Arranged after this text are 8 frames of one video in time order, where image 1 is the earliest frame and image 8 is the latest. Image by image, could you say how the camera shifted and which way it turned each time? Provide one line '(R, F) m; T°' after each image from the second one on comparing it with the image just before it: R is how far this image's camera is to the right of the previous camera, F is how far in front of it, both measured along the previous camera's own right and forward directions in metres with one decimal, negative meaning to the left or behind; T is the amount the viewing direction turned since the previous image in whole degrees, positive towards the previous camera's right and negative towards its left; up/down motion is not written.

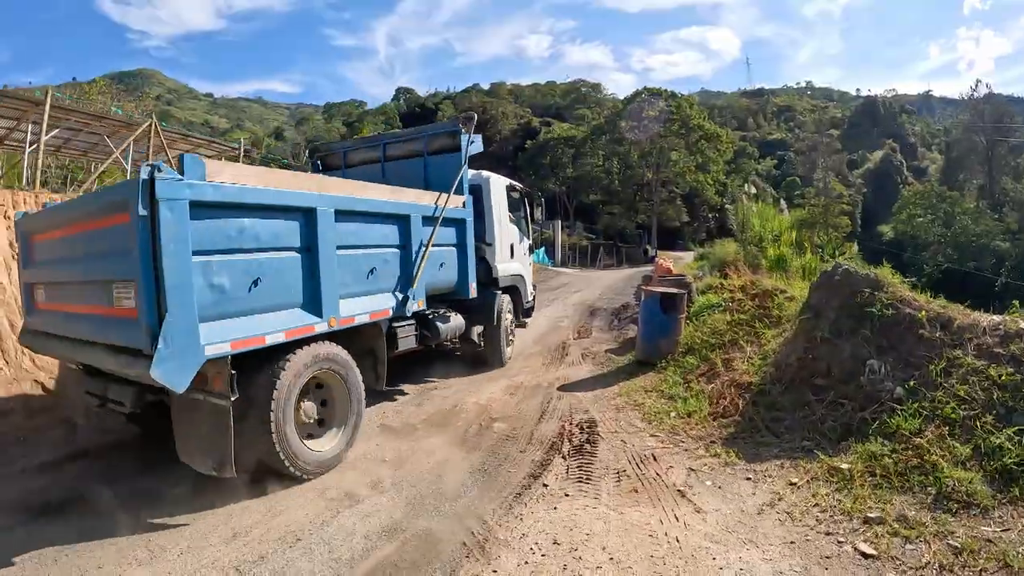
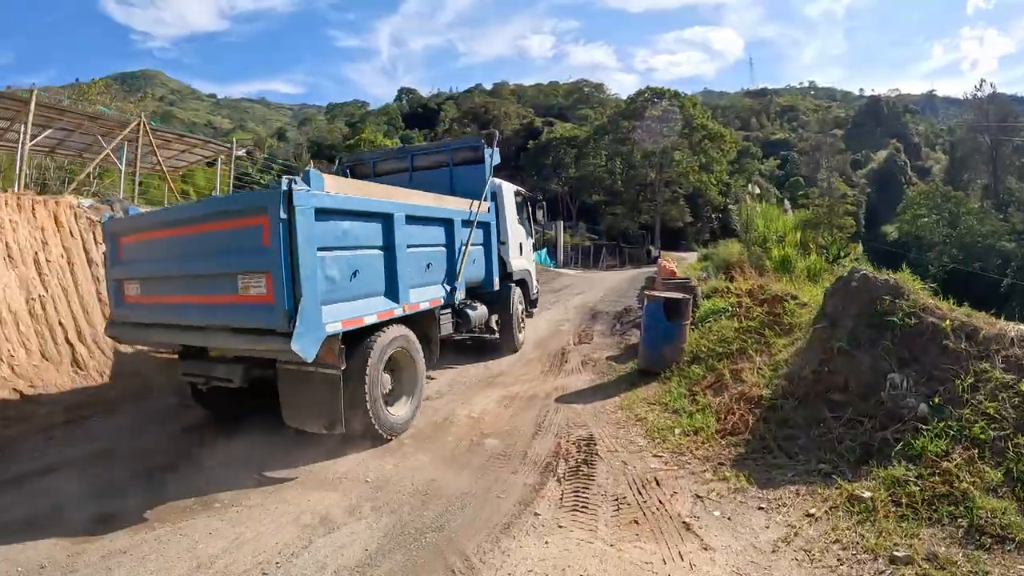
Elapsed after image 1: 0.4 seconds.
(+0.1, +0.3) m; 0°
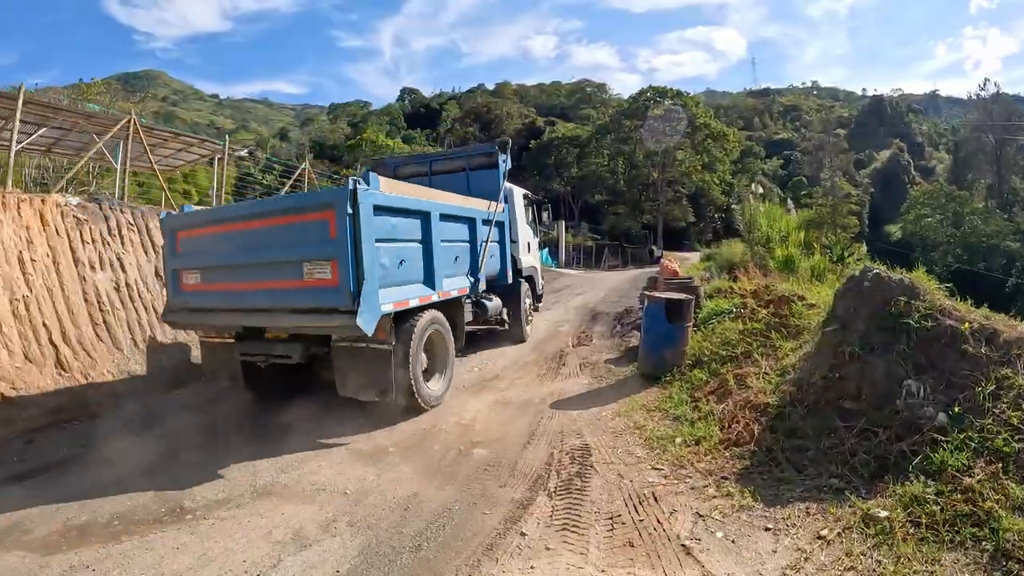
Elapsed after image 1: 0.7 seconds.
(+0.1, +0.3) m; 0°
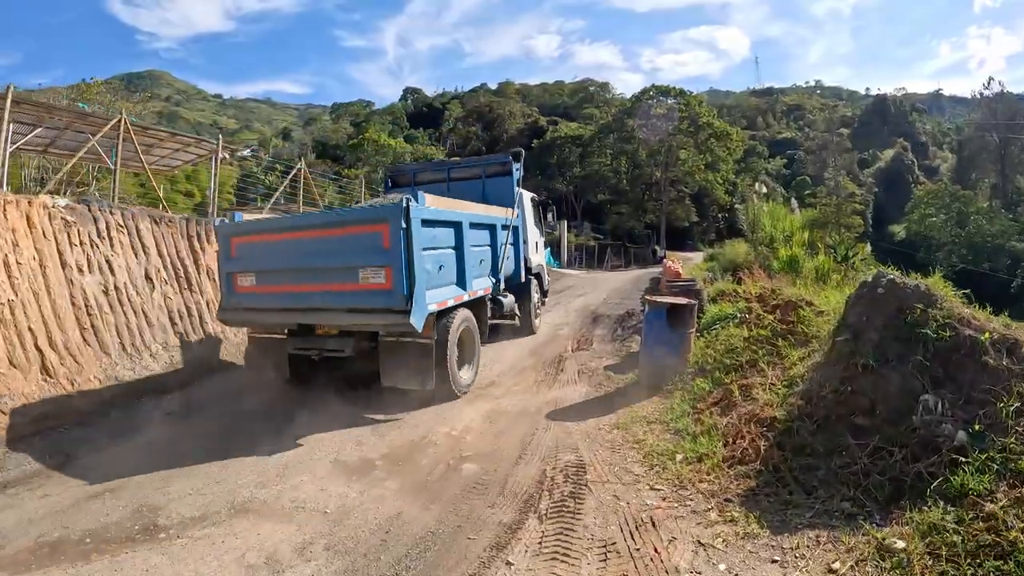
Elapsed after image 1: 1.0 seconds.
(+0.1, +0.2) m; 0°
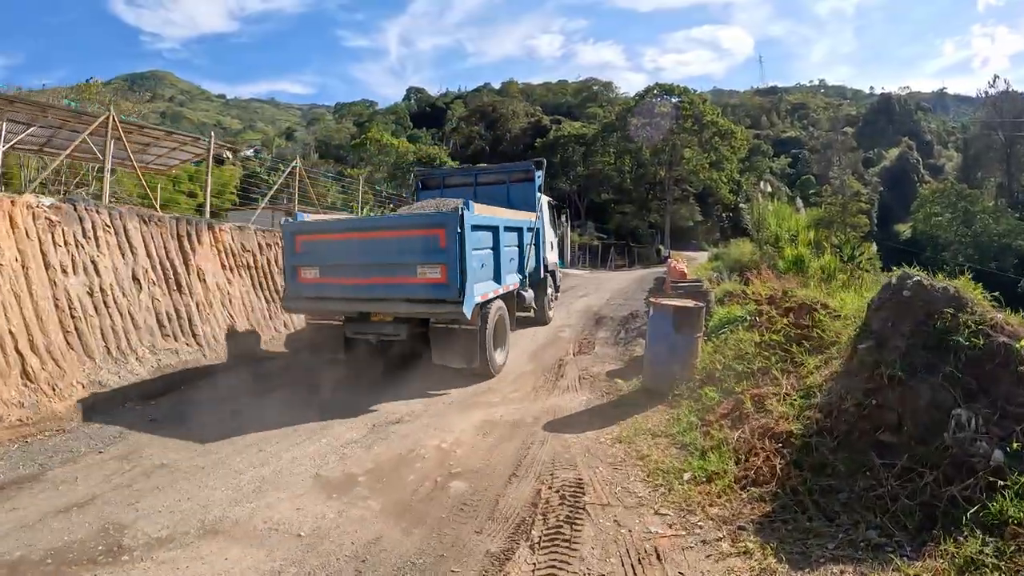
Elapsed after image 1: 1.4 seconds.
(+0.1, +0.3) m; 0°
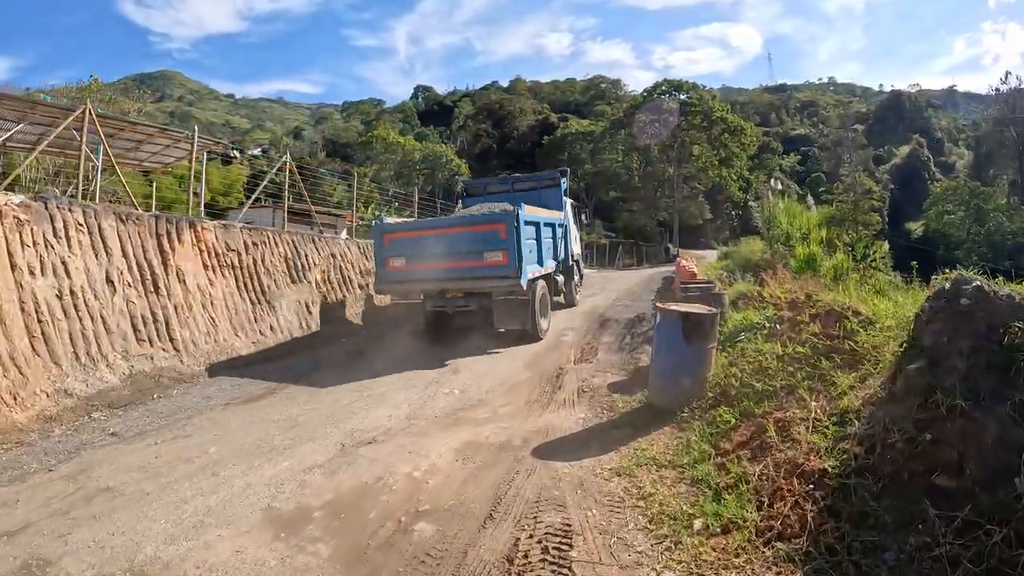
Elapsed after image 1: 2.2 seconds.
(+0.2, +0.6) m; -1°
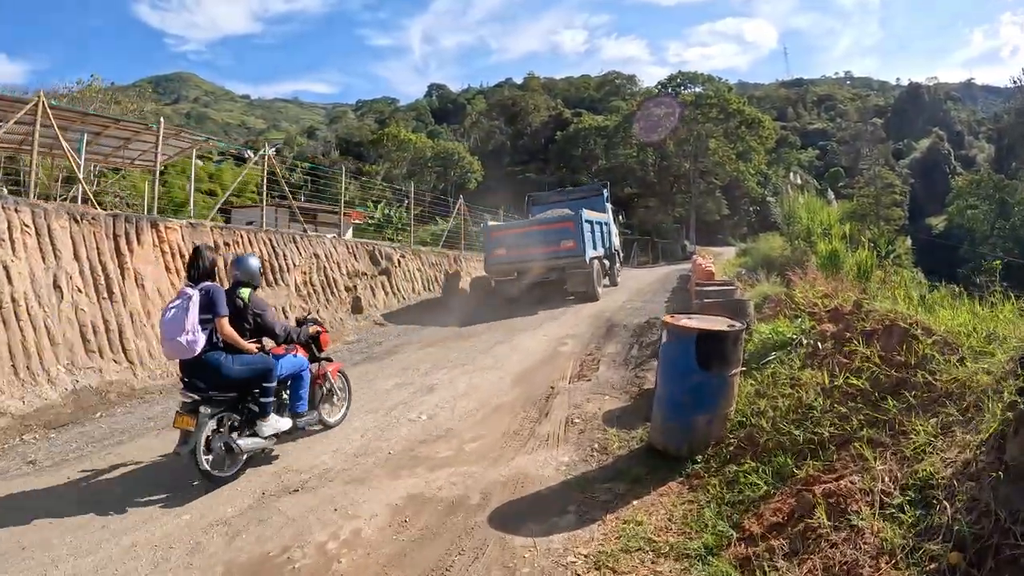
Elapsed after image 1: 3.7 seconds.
(+0.3, +1.0) m; -1°
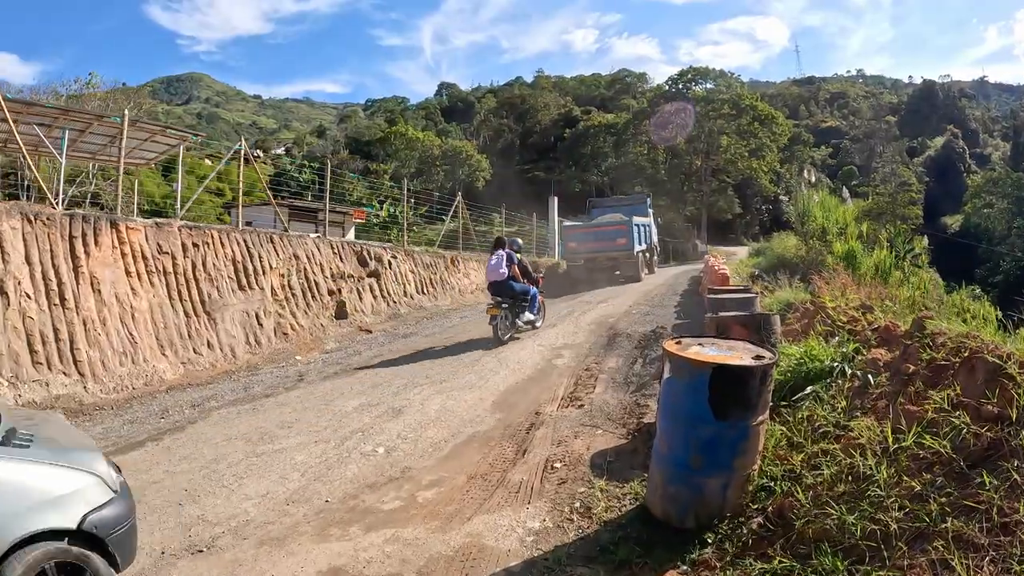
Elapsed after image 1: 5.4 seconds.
(+0.3, +0.8) m; -1°
